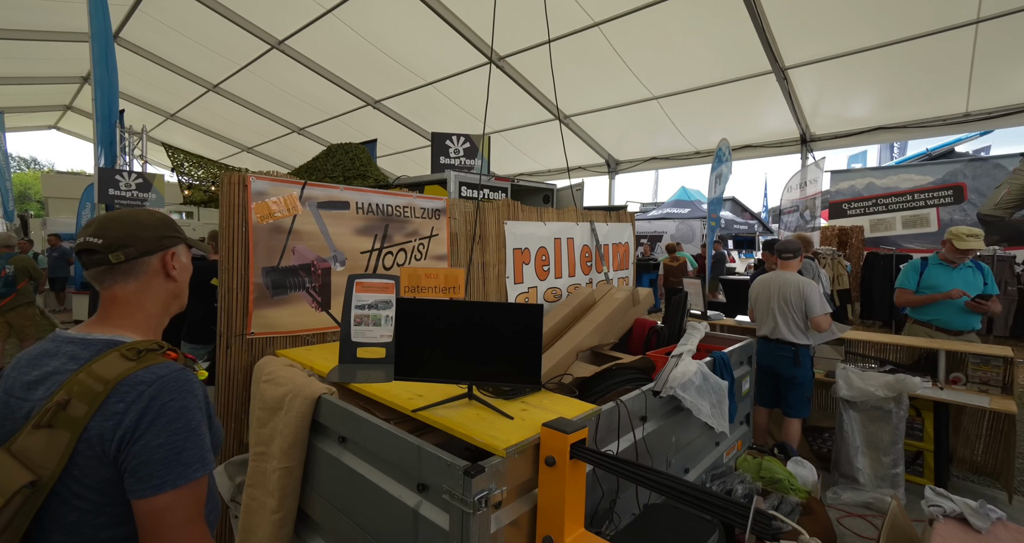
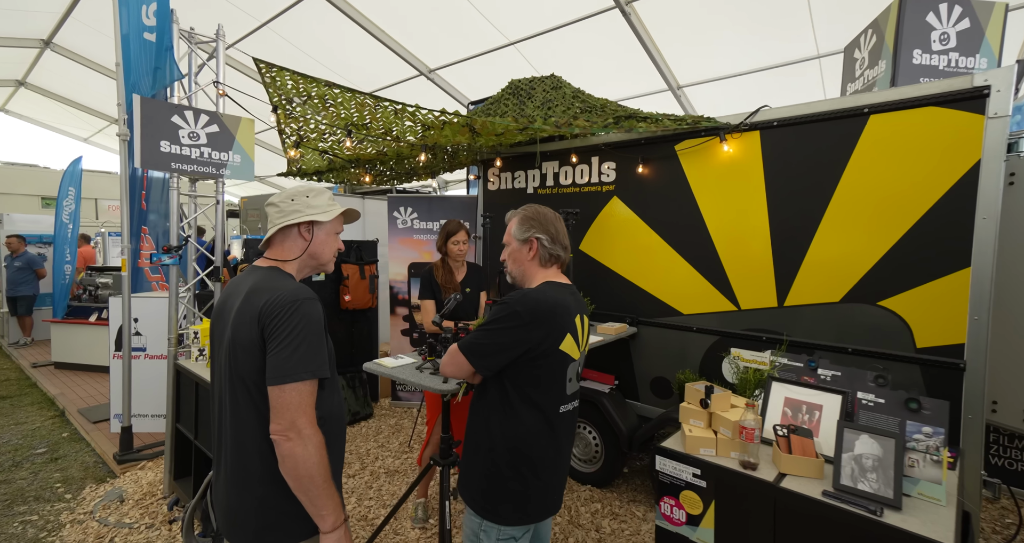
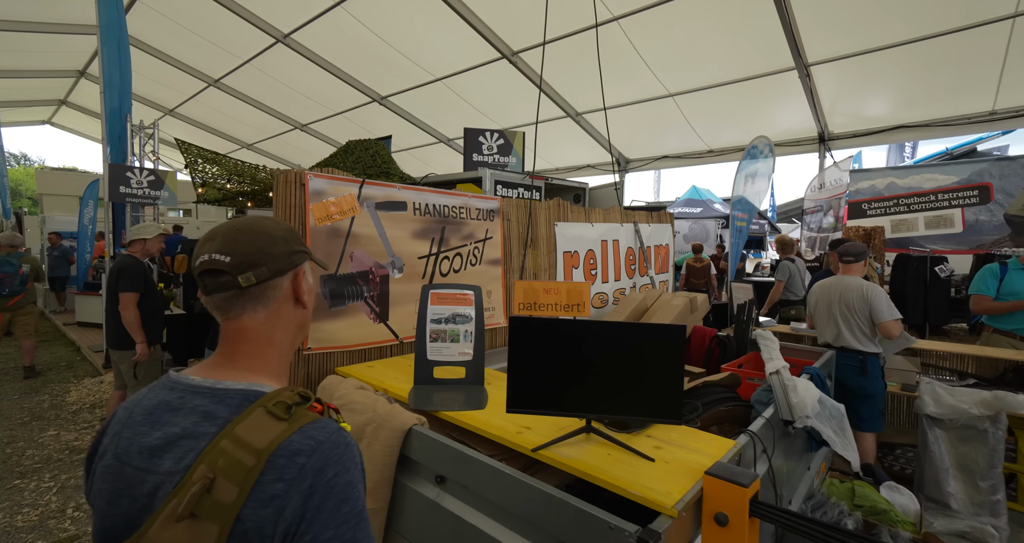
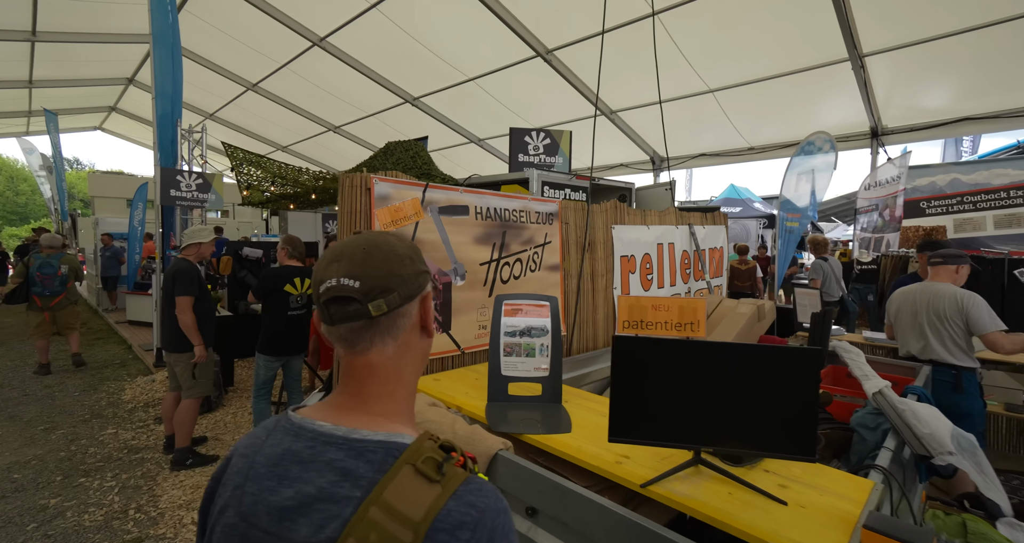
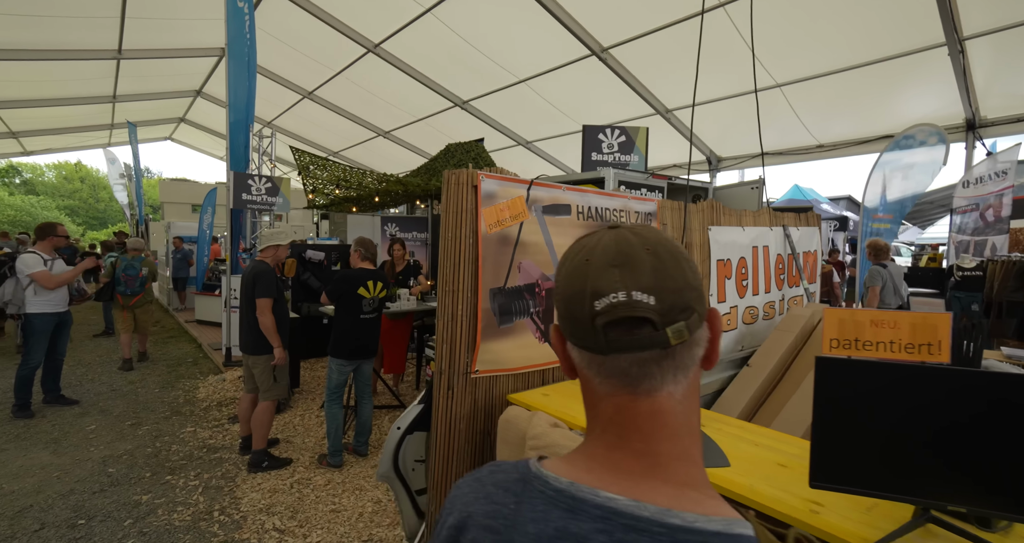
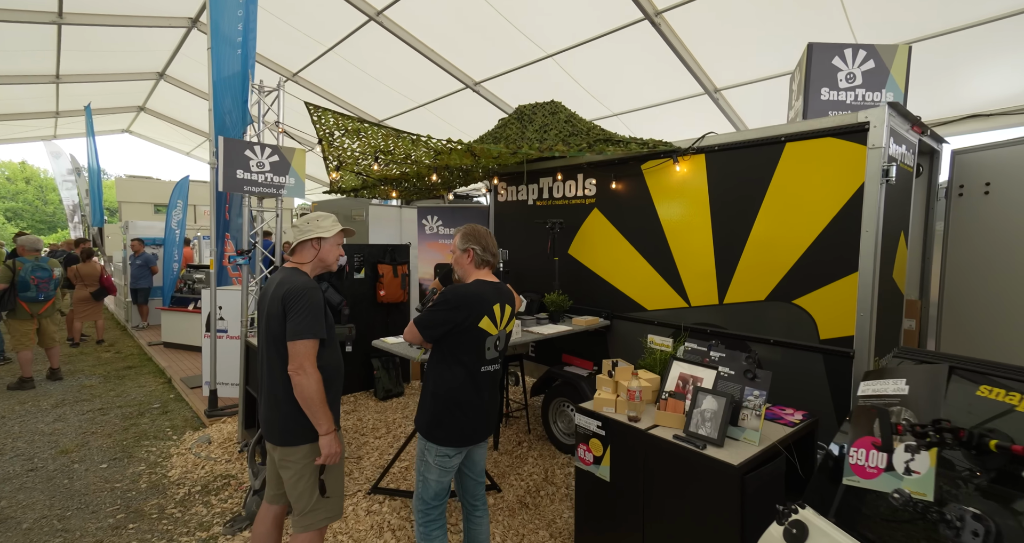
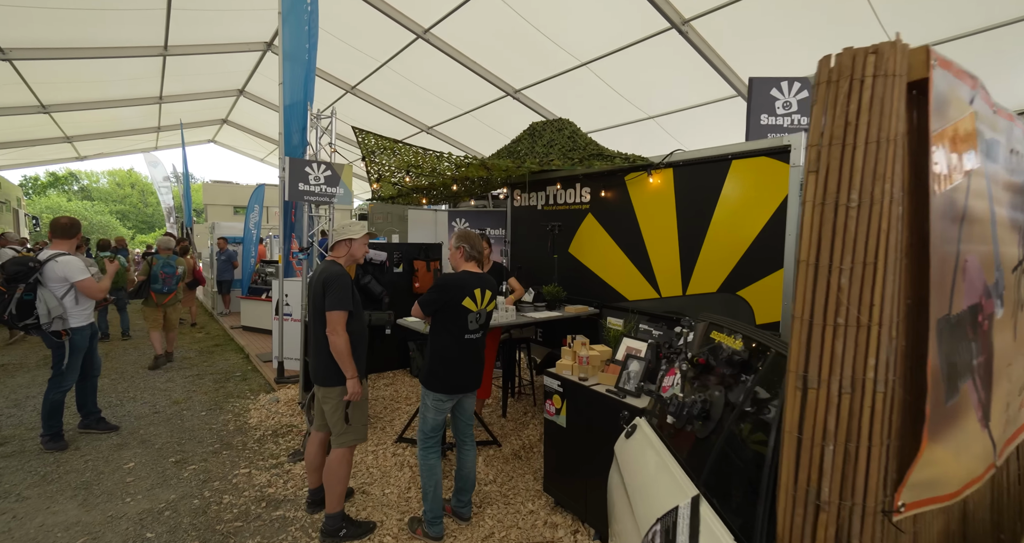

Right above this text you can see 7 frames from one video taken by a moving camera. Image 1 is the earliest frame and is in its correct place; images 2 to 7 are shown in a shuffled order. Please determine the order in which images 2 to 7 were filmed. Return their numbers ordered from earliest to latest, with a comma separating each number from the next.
3, 4, 5, 7, 6, 2
